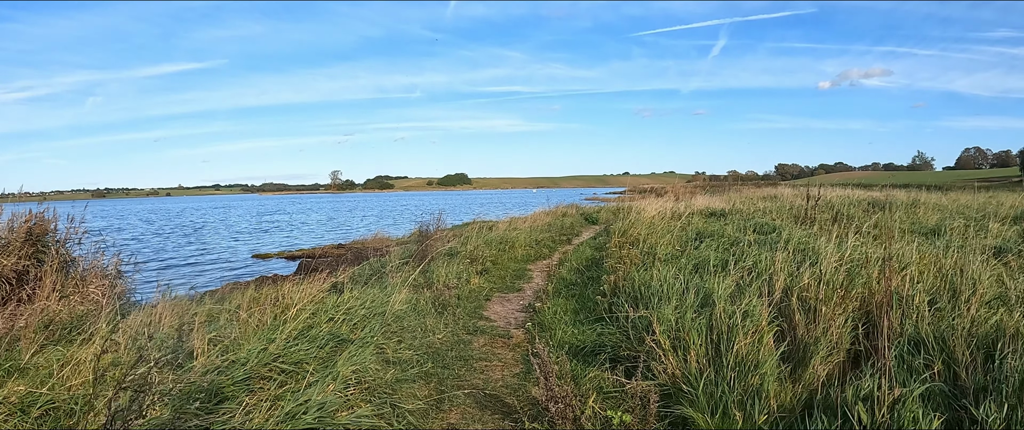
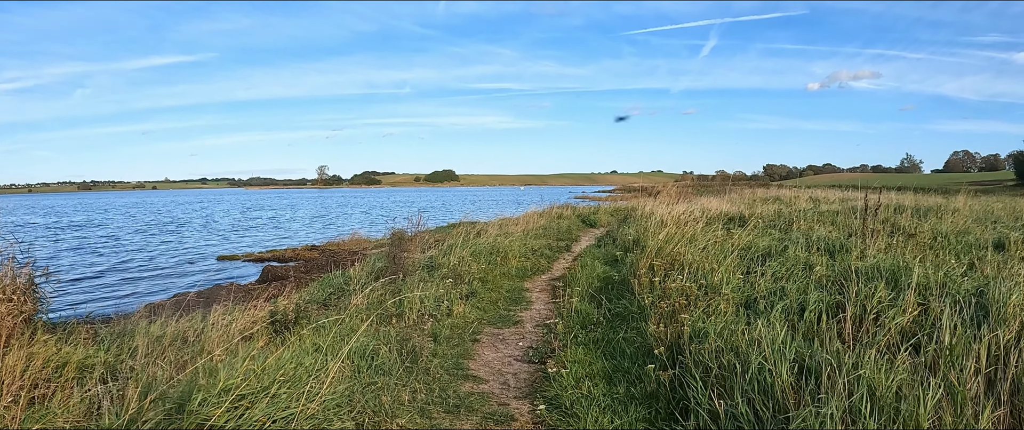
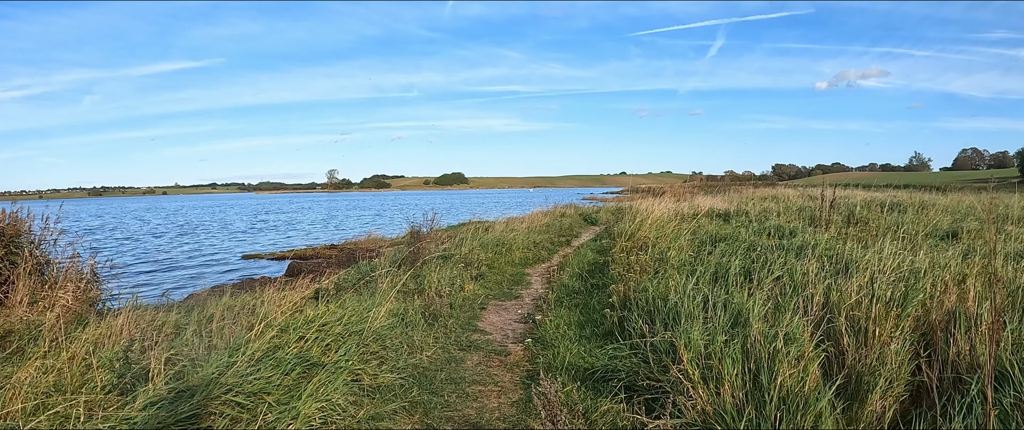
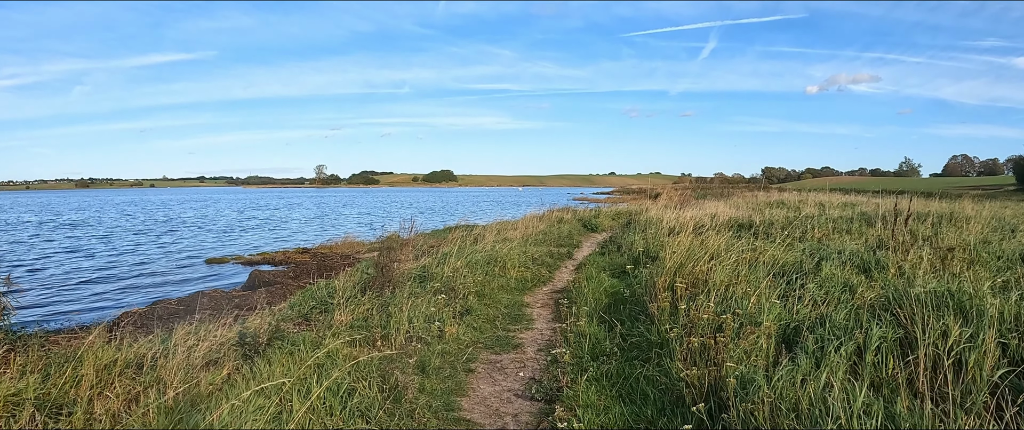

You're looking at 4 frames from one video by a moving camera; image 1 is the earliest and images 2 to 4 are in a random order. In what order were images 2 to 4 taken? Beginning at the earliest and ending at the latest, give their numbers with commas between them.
3, 2, 4
